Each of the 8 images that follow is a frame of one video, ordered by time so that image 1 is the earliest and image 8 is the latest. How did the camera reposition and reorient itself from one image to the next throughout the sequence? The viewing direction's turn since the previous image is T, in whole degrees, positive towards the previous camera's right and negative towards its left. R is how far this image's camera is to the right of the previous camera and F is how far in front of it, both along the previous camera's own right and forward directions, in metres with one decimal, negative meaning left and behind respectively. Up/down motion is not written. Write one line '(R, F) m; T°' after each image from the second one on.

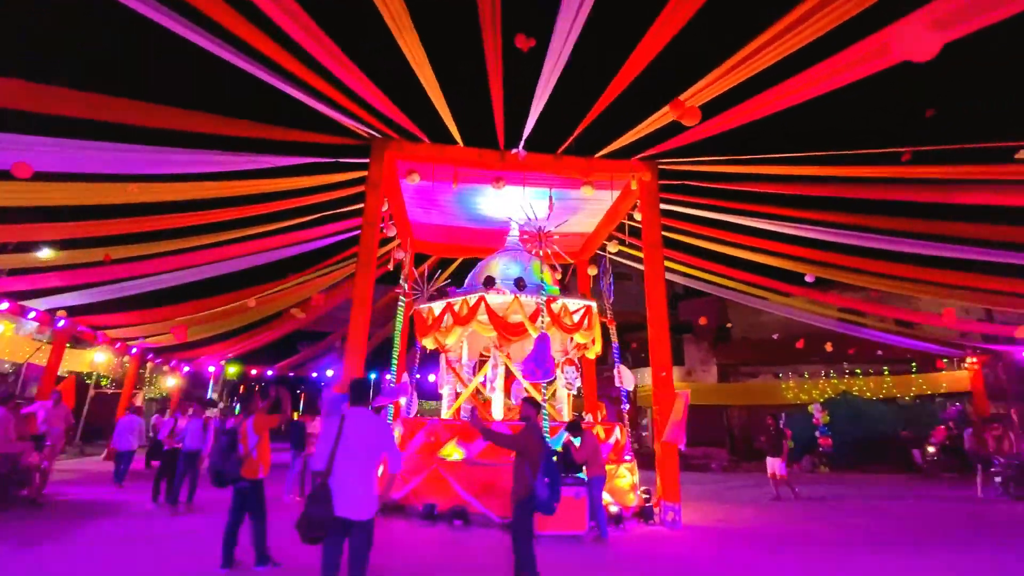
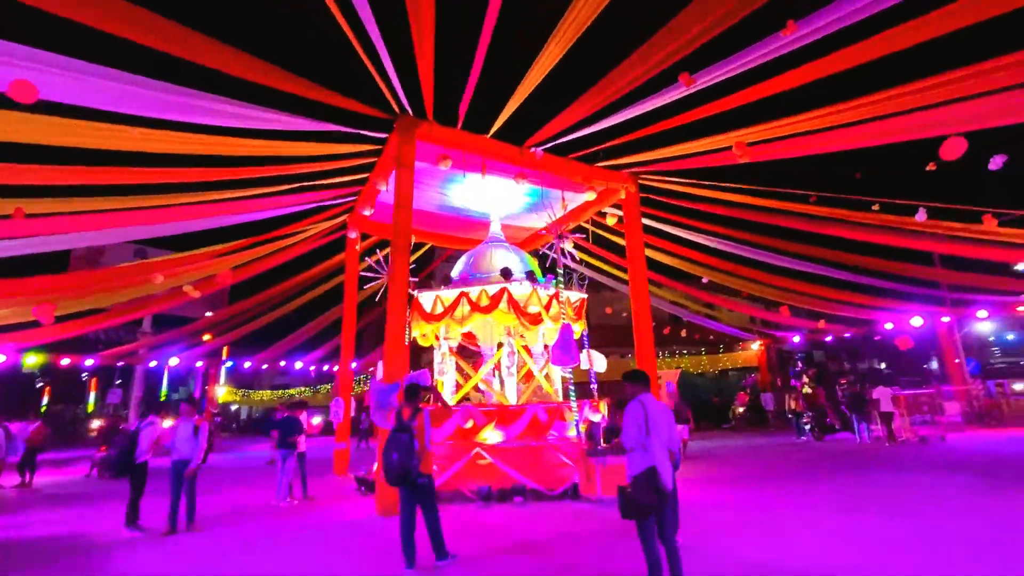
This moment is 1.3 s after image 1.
(-3.0, +0.2) m; +22°
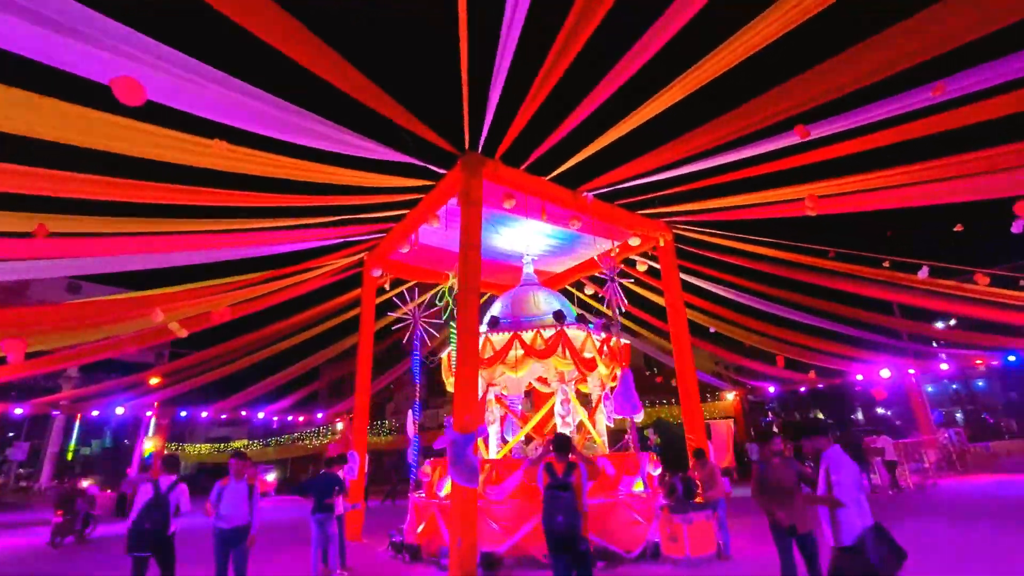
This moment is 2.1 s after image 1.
(-1.6, +0.4) m; +7°
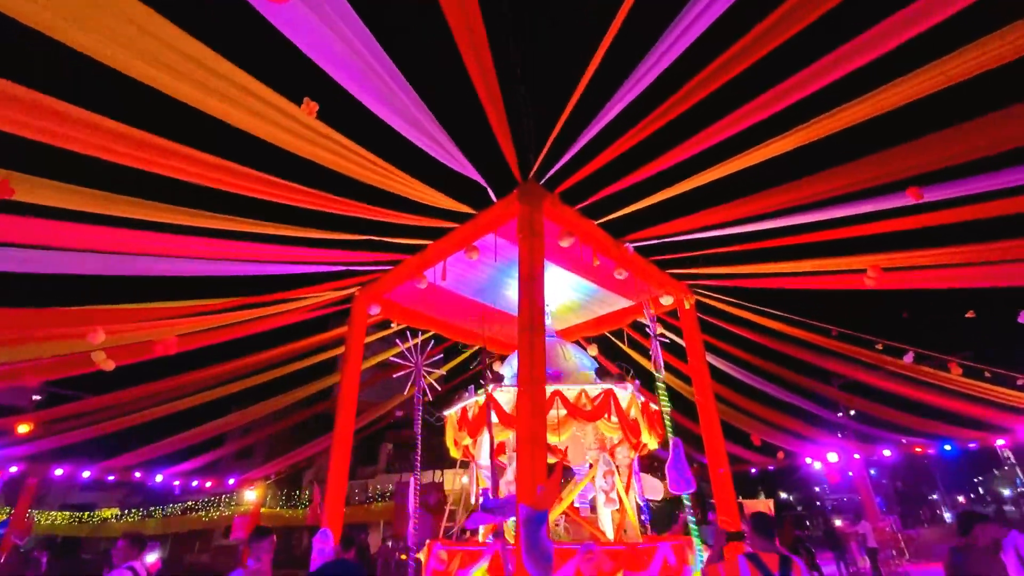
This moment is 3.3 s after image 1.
(-1.6, +1.0) m; +9°
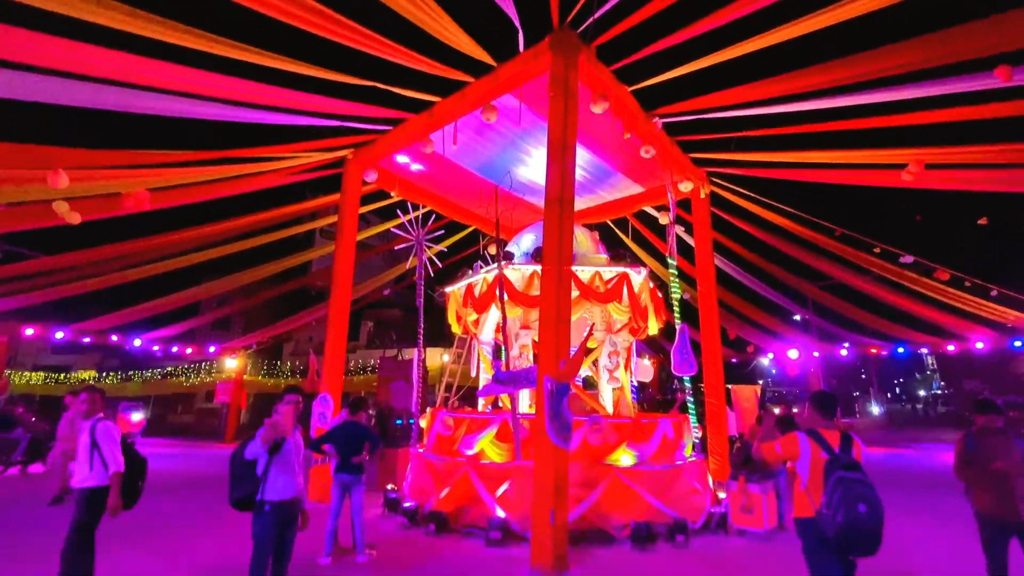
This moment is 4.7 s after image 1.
(-0.5, +0.4) m; +4°
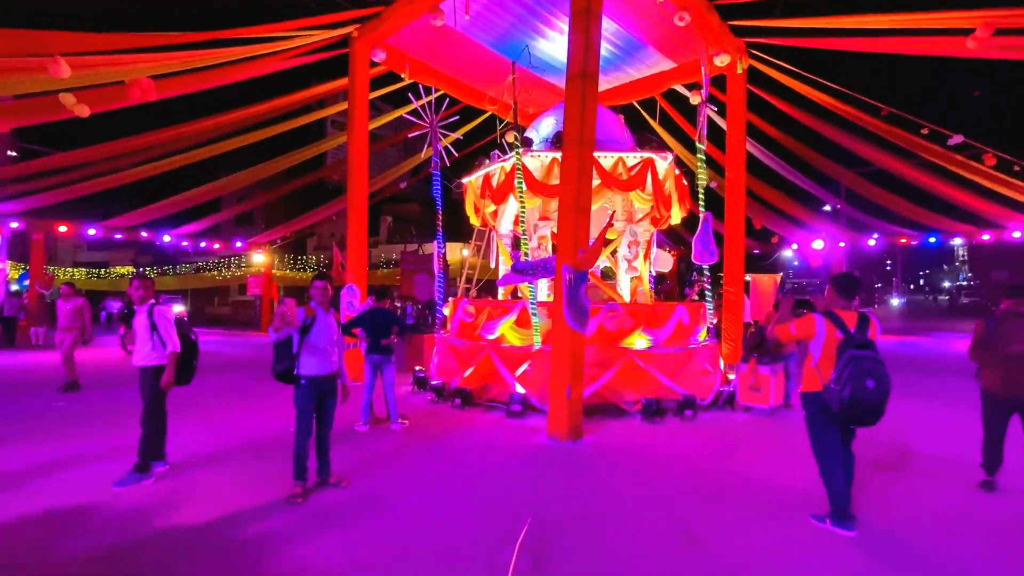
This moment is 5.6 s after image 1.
(0.0, 0.0) m; -2°
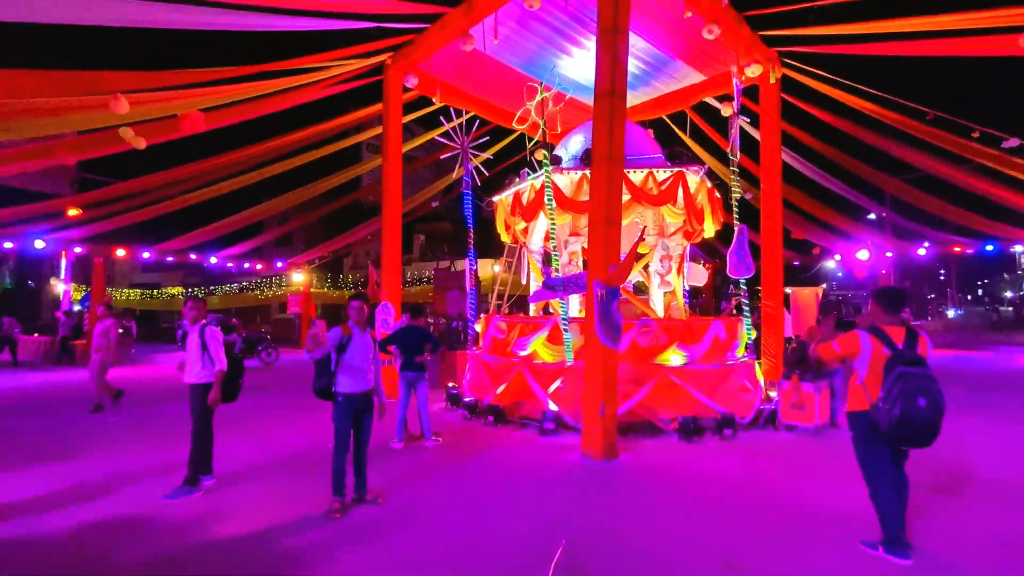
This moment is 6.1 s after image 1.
(0.0, 0.0) m; -4°
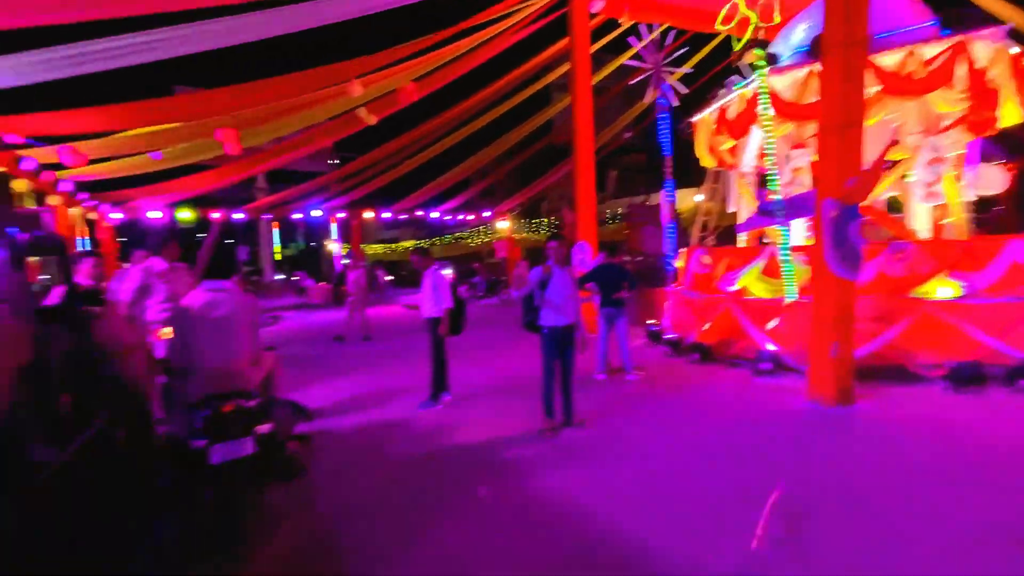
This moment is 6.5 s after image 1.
(0.0, 0.0) m; -23°
